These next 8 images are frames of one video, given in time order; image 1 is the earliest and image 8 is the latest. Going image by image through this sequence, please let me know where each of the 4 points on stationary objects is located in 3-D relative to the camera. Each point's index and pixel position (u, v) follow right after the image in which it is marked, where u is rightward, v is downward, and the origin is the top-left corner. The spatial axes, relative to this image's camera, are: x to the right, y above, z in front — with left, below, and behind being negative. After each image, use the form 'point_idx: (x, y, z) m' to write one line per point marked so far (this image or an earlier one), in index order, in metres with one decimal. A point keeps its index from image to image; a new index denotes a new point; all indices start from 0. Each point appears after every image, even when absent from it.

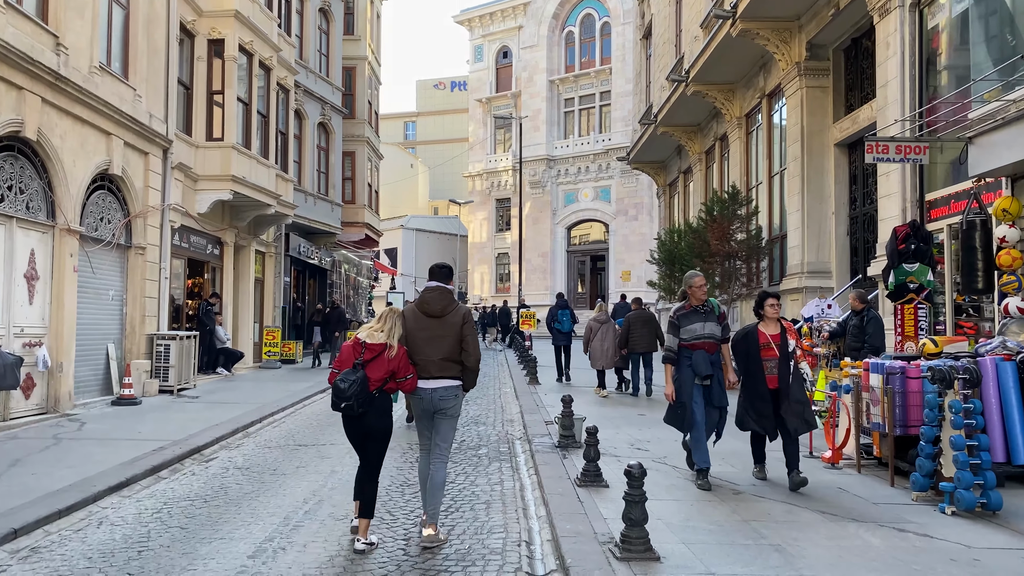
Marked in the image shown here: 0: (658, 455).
0: (+1.4, -1.6, +8.1) m
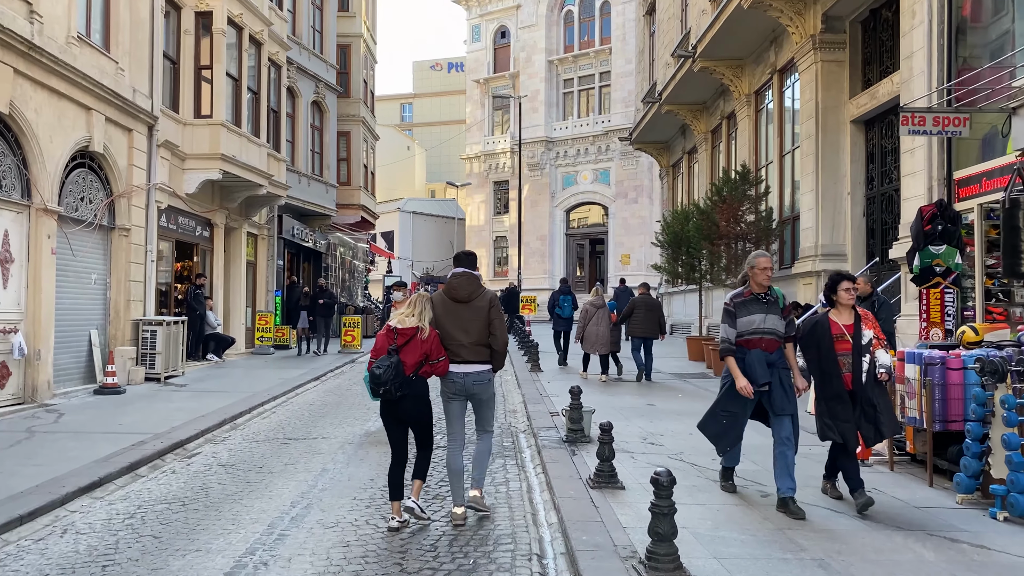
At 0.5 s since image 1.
0: (+1.4, -1.4, +7.5) m
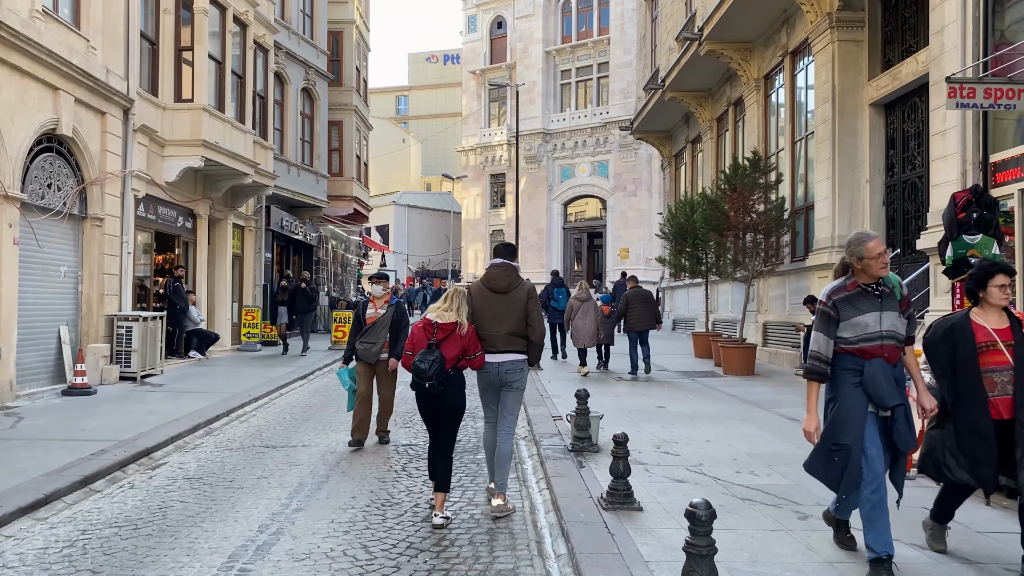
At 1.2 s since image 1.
0: (+1.4, -1.4, +6.8) m
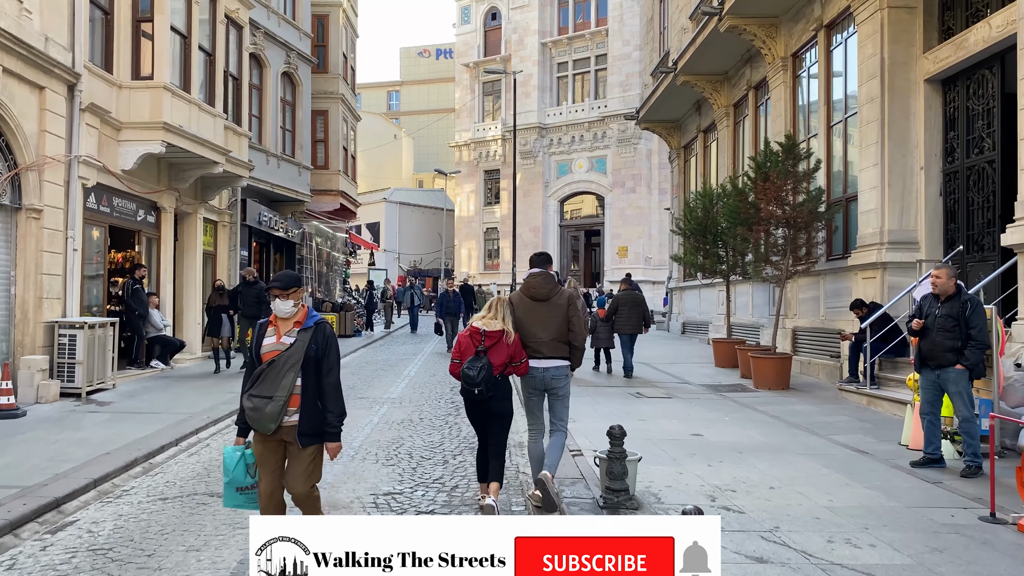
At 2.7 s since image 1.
0: (+1.5, -1.4, +5.1) m
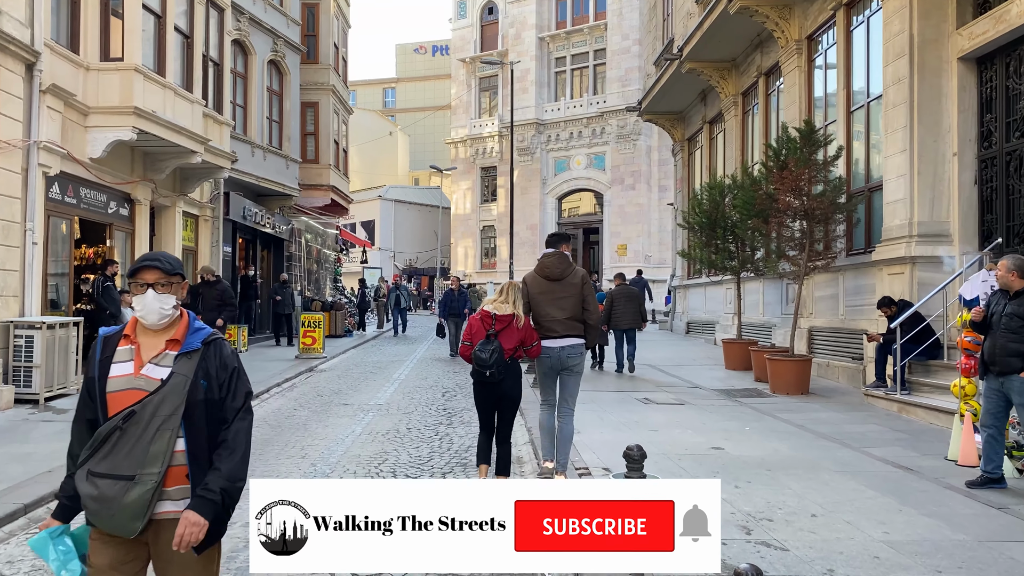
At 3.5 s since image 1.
0: (+1.5, -1.4, +4.2) m
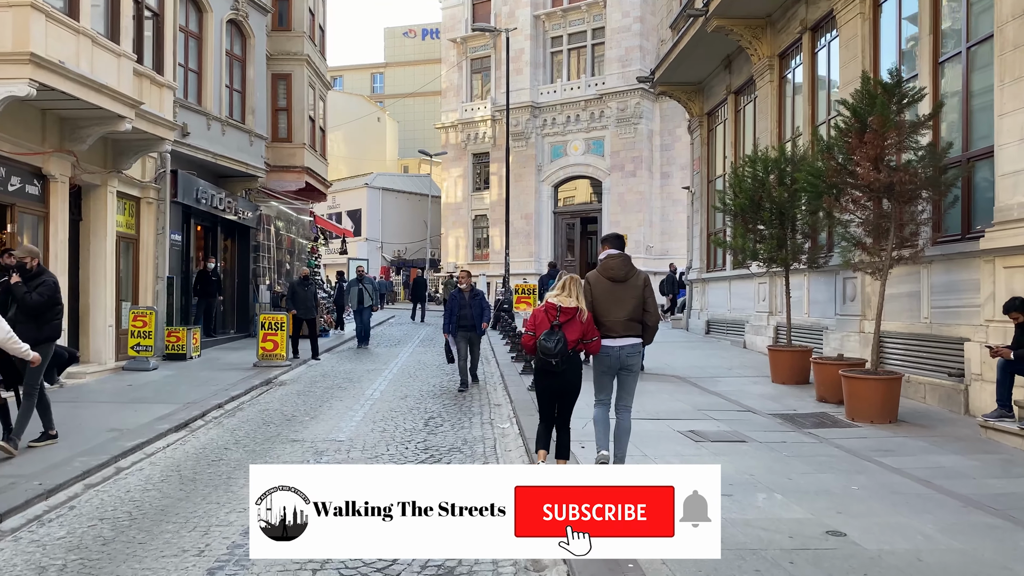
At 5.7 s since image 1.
0: (+1.6, -1.4, +1.8) m
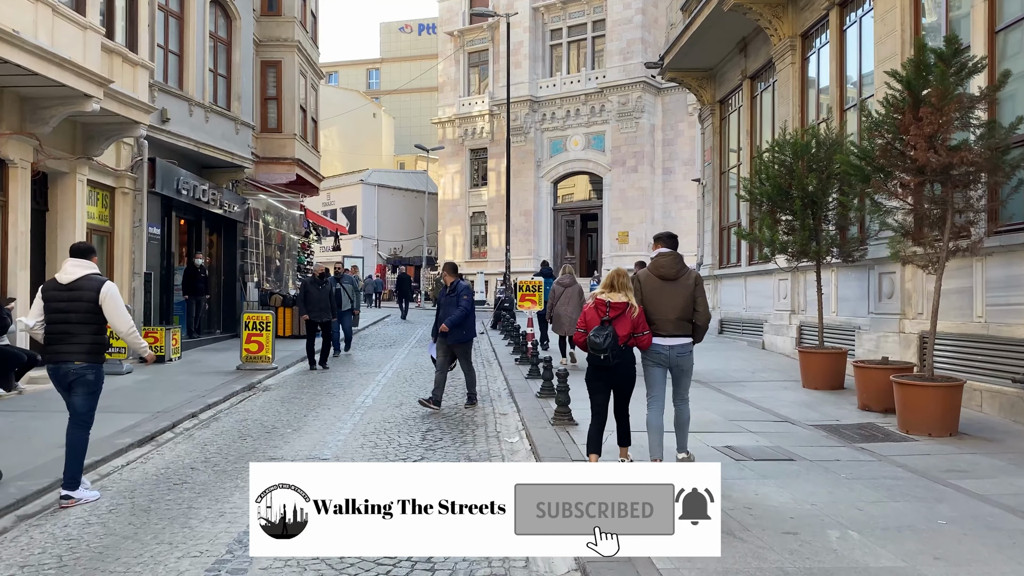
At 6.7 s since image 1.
0: (+1.7, -1.4, +0.7) m
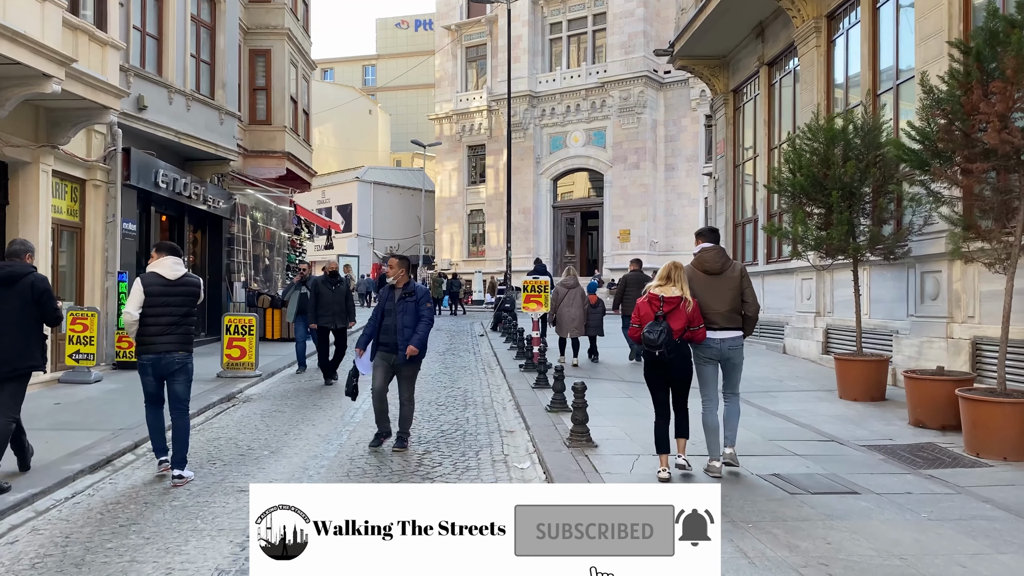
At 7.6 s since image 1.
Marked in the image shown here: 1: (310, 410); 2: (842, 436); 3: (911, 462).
0: (+1.8, -1.4, -0.3) m
1: (-2.2, -1.3, +9.1) m
2: (+2.9, -1.3, +7.3) m
3: (+3.1, -1.3, +6.4) m
